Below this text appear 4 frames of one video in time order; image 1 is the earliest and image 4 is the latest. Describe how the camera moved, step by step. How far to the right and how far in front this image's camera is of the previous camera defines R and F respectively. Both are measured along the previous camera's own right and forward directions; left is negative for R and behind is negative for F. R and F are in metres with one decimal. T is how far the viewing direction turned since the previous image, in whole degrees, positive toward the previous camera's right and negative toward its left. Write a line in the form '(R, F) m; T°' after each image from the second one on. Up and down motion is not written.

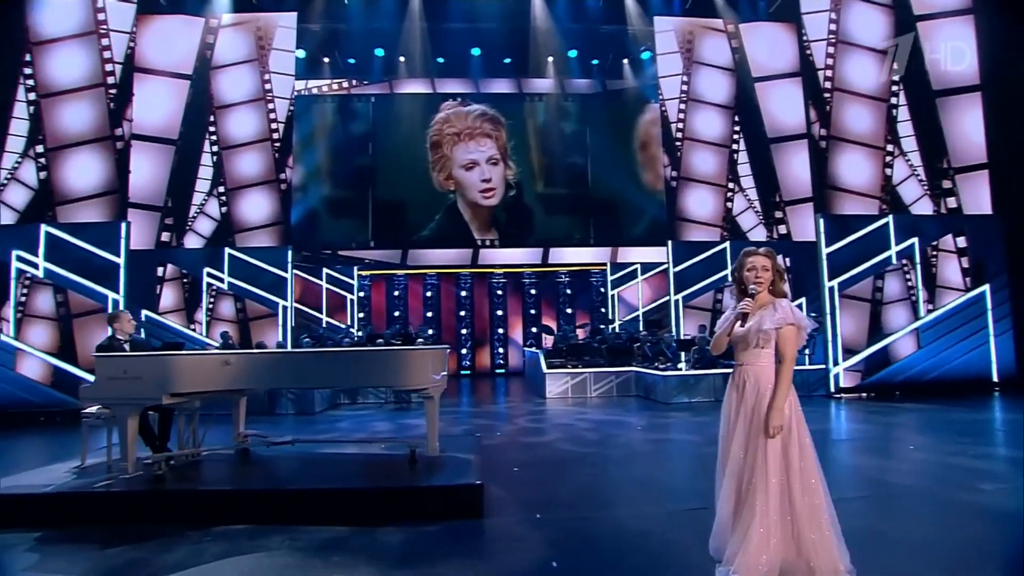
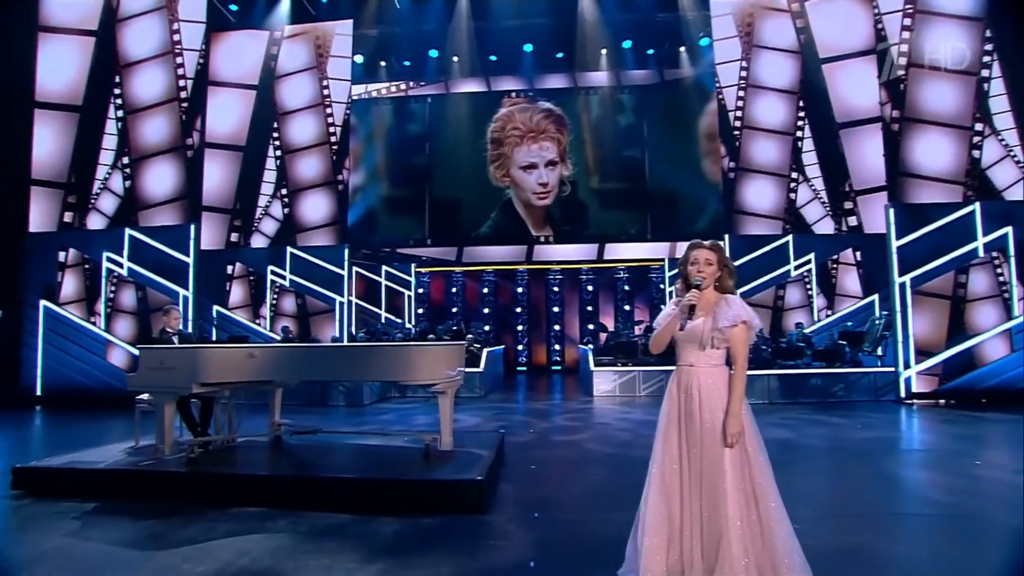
(+0.6, +0.1) m; -8°
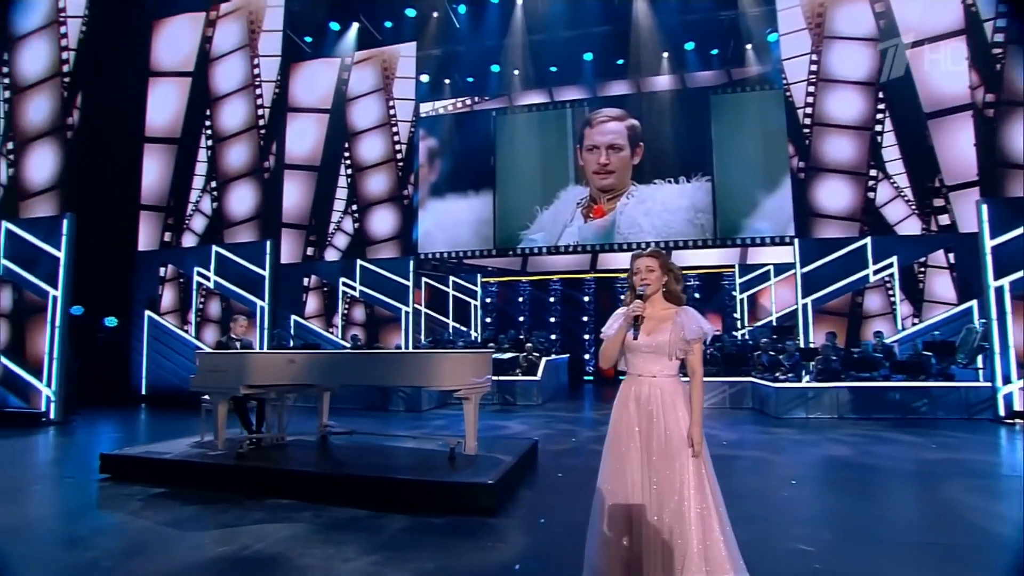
(+0.6, 0.0) m; -9°
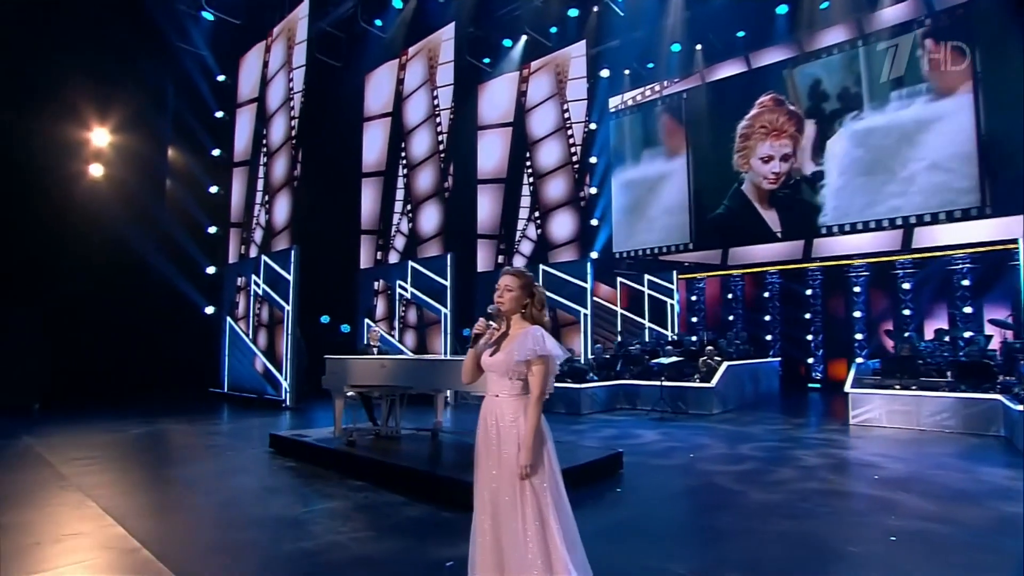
(+1.8, +0.7) m; -27°
